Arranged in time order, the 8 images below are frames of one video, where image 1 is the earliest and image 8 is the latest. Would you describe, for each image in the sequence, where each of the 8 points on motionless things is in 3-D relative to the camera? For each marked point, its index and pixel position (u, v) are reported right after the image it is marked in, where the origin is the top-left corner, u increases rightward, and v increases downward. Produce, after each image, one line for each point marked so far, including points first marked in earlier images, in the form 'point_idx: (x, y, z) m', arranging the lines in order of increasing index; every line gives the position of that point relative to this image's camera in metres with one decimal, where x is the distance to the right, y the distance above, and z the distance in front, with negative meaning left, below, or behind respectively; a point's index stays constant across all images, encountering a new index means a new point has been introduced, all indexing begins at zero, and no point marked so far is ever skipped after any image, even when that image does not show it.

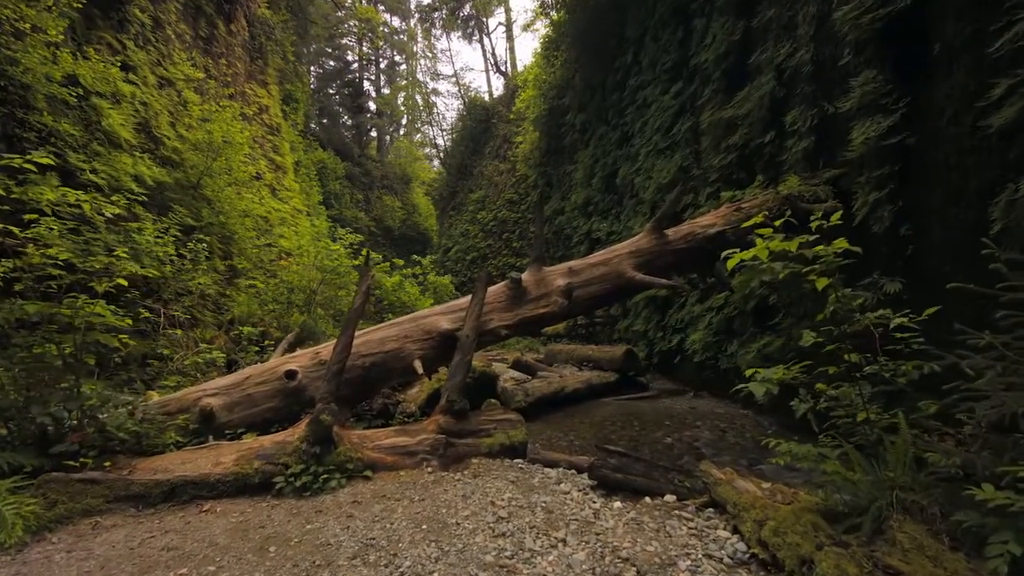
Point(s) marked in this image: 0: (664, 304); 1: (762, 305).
0: (+2.7, -0.3, +8.9) m
1: (+3.2, -0.2, +6.4) m
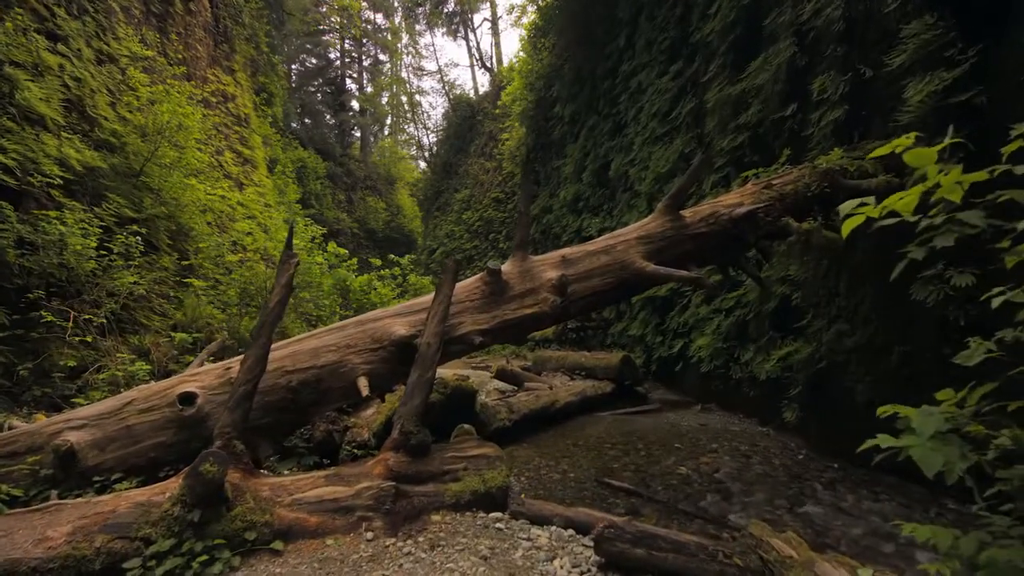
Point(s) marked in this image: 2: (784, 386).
0: (+2.4, -0.3, +8.0) m
1: (+3.0, -0.2, +5.5) m
2: (+2.9, -1.1, +5.3) m
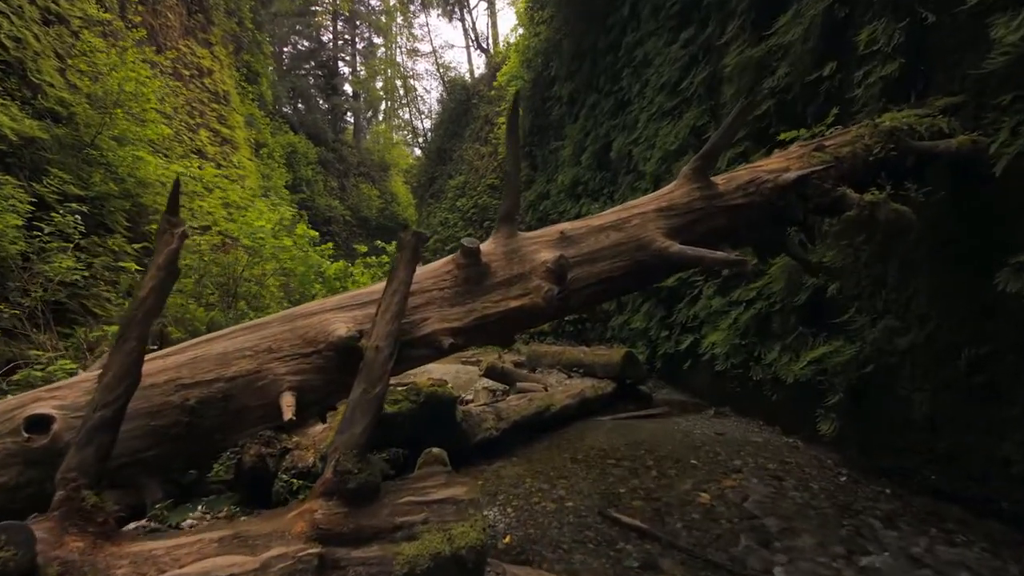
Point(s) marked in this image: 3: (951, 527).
0: (+2.3, -0.1, +7.2) m
1: (+2.9, -0.1, +4.7) m
2: (+2.8, -1.0, +4.6) m
3: (+2.7, -1.5, +3.1) m
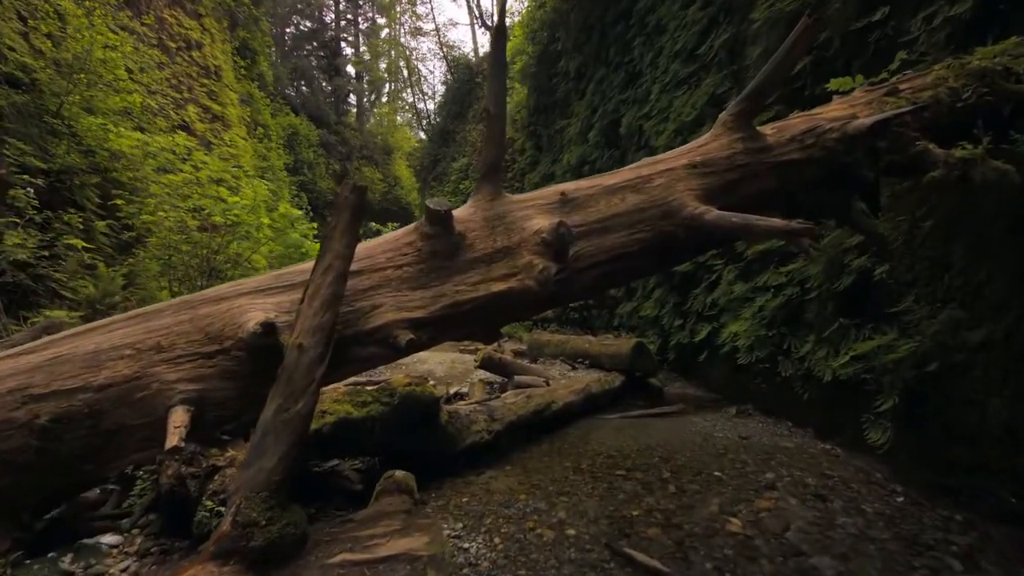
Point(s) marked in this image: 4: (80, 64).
0: (+2.3, +0.1, +6.6) m
1: (+2.8, 0.0, +4.1) m
2: (+2.8, -0.8, +4.0) m
3: (+2.6, -1.4, +2.4) m
4: (-6.5, +3.4, +7.5) m
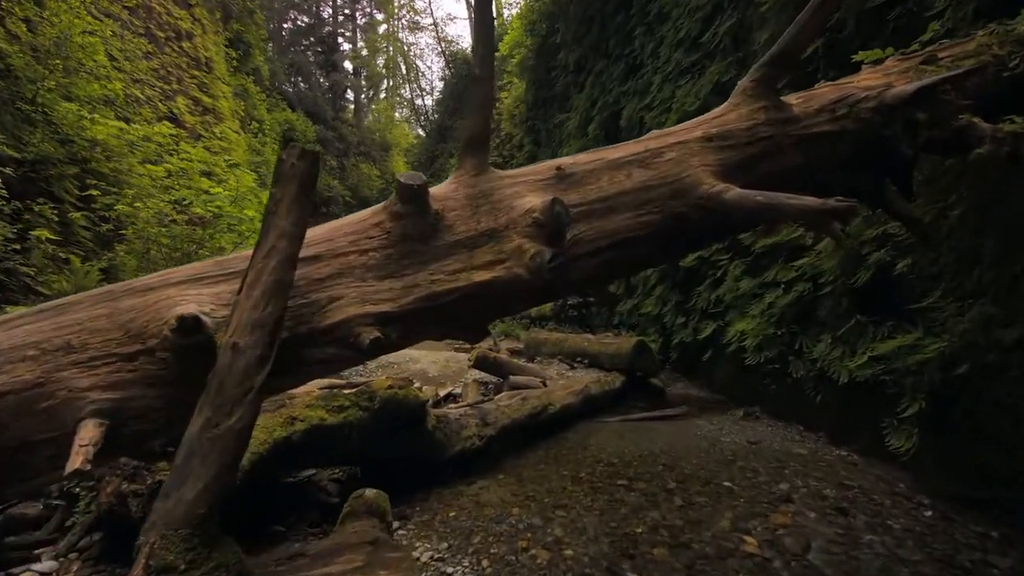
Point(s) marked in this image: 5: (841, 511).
0: (+2.2, +0.1, +6.3) m
1: (+2.8, +0.1, +3.8) m
2: (+2.7, -0.8, +3.7) m
3: (+2.6, -1.3, +2.2) m
4: (-6.6, +3.4, +7.2) m
5: (+1.9, -1.3, +2.9) m
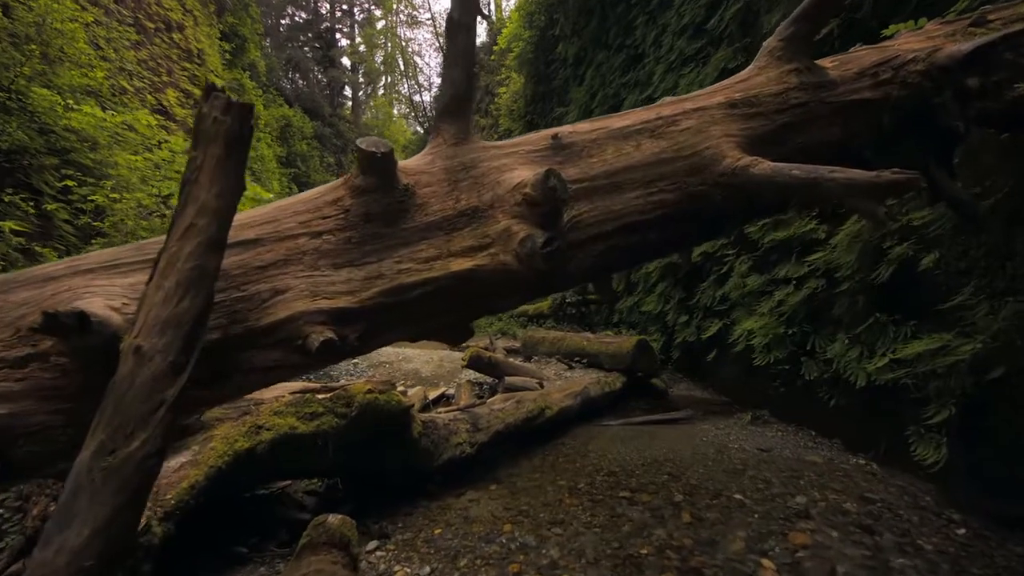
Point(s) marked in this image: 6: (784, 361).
0: (+2.2, +0.2, +6.0) m
1: (+2.7, +0.1, +3.5) m
2: (+2.7, -0.8, +3.4) m
3: (+2.5, -1.3, +1.9) m
4: (-6.6, +3.5, +6.9) m
5: (+1.9, -1.3, +2.6) m
6: (+2.4, -0.7, +4.5) m
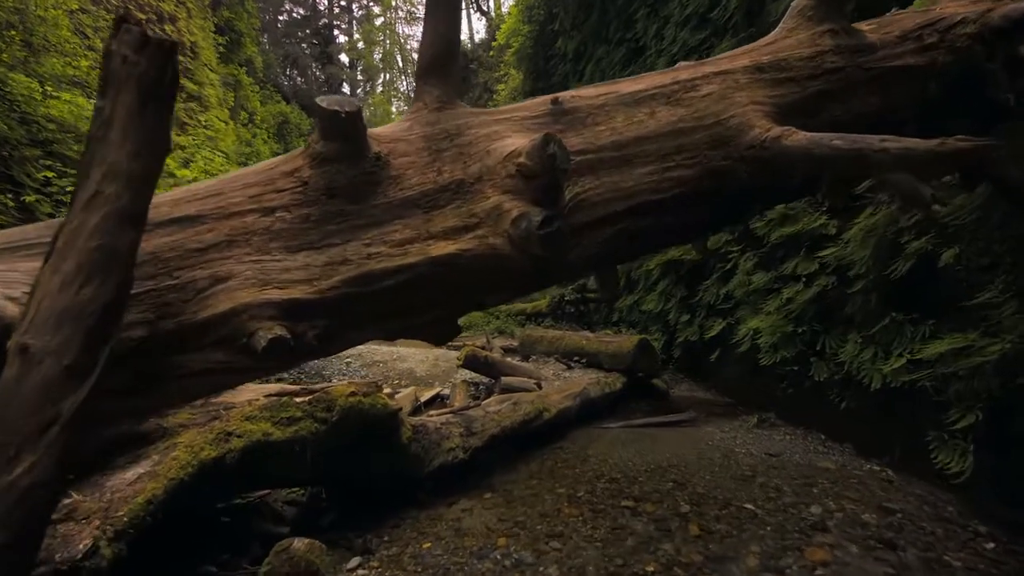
0: (+2.1, +0.2, +5.9) m
1: (+2.7, +0.1, +3.3) m
2: (+2.6, -0.8, +3.2) m
3: (+2.5, -1.3, +1.7) m
4: (-6.6, +3.5, +6.7) m
5: (+1.8, -1.2, +2.5) m
6: (+2.4, -0.6, +4.3) m
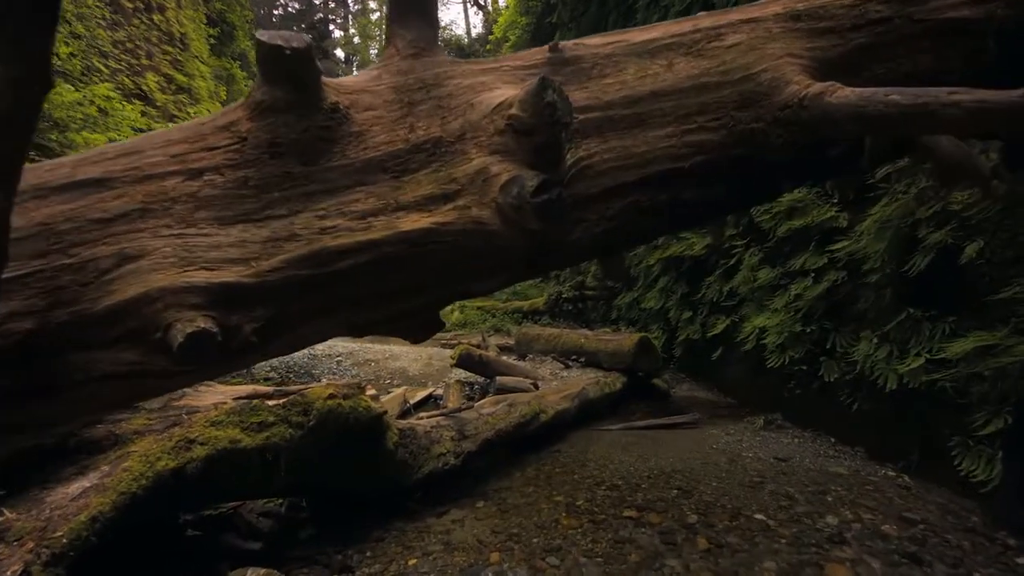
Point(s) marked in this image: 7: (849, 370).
0: (+2.1, +0.2, +5.7) m
1: (+2.7, +0.2, +3.1) m
2: (+2.6, -0.7, +3.0) m
3: (+2.5, -1.3, +1.5) m
4: (-6.7, +3.6, +6.4) m
5: (+1.8, -1.2, +2.3) m
6: (+2.4, -0.6, +4.1) m
7: (+2.4, -0.6, +3.6) m
